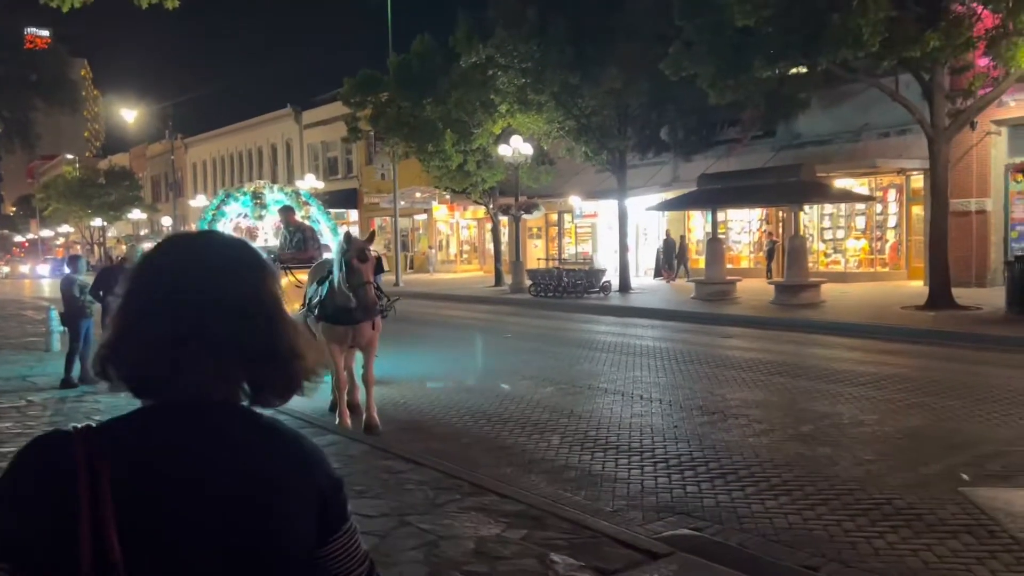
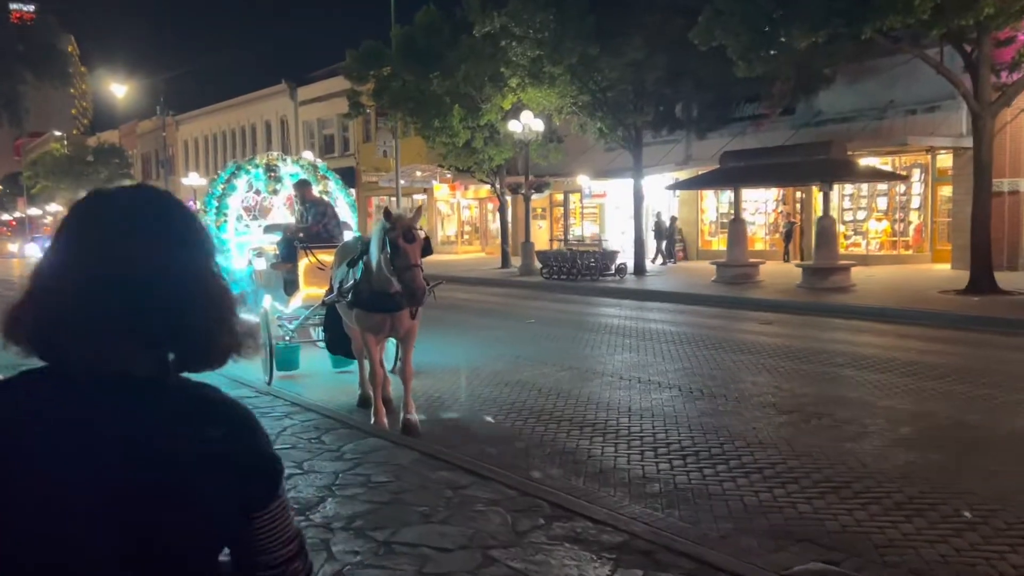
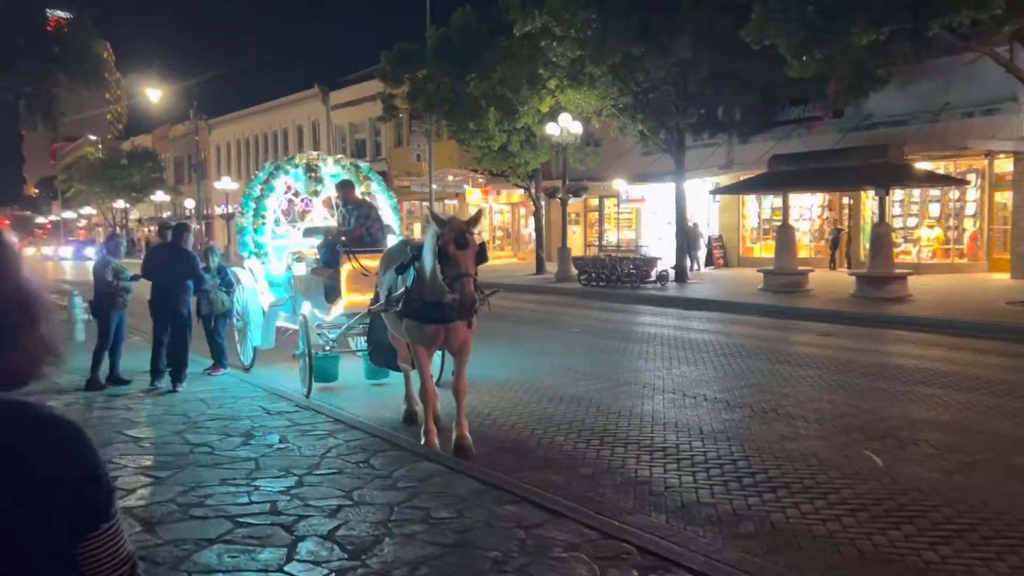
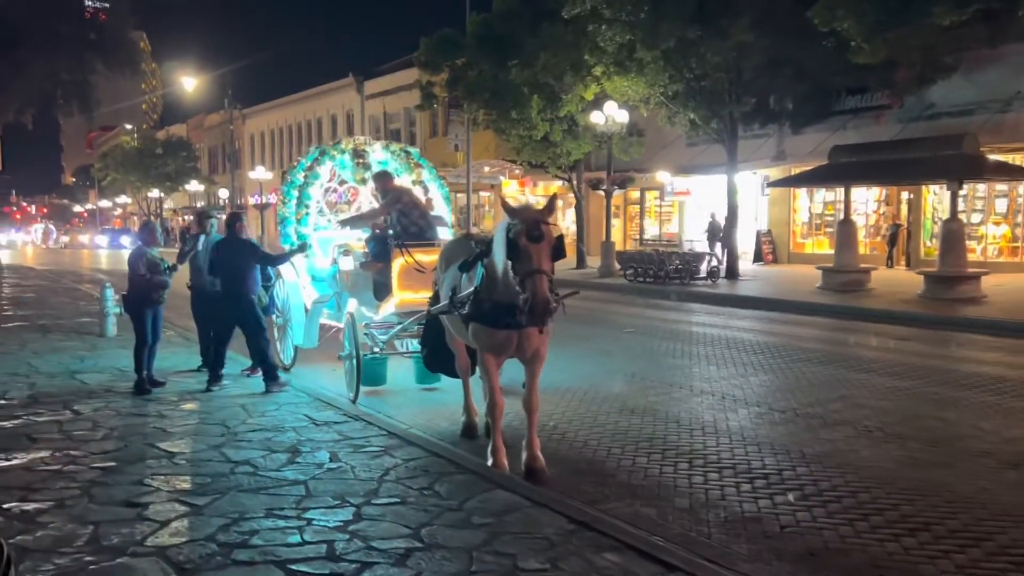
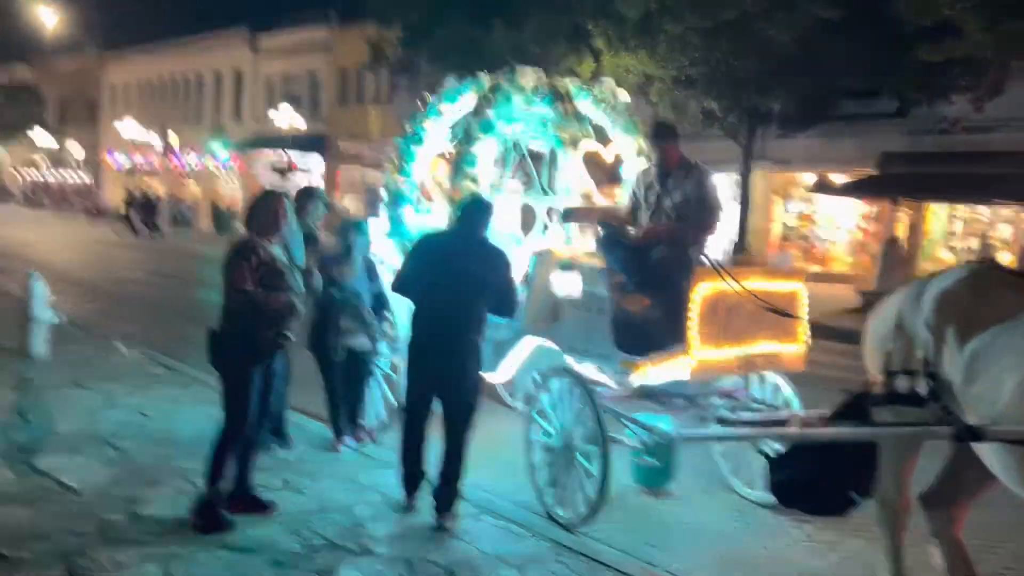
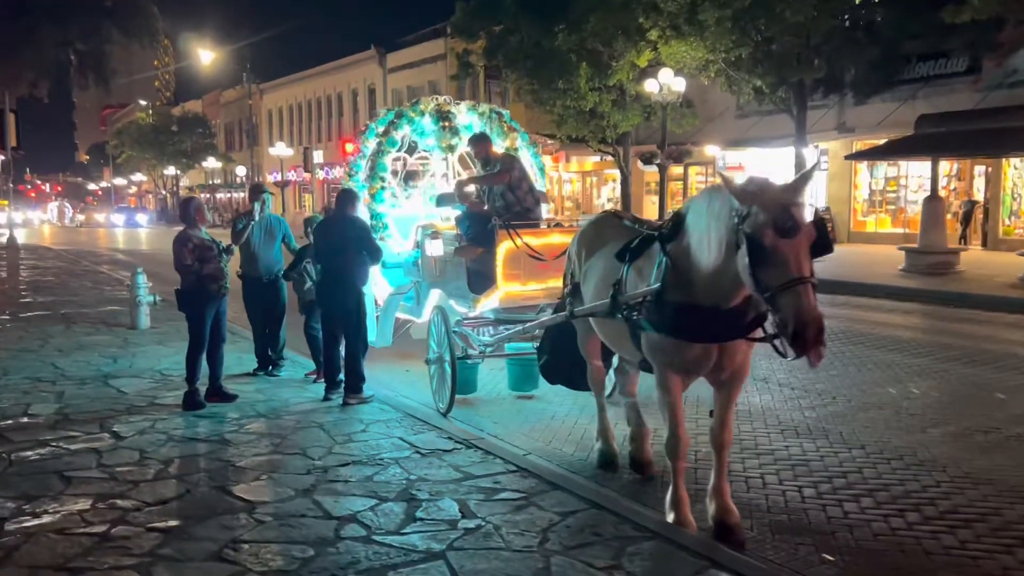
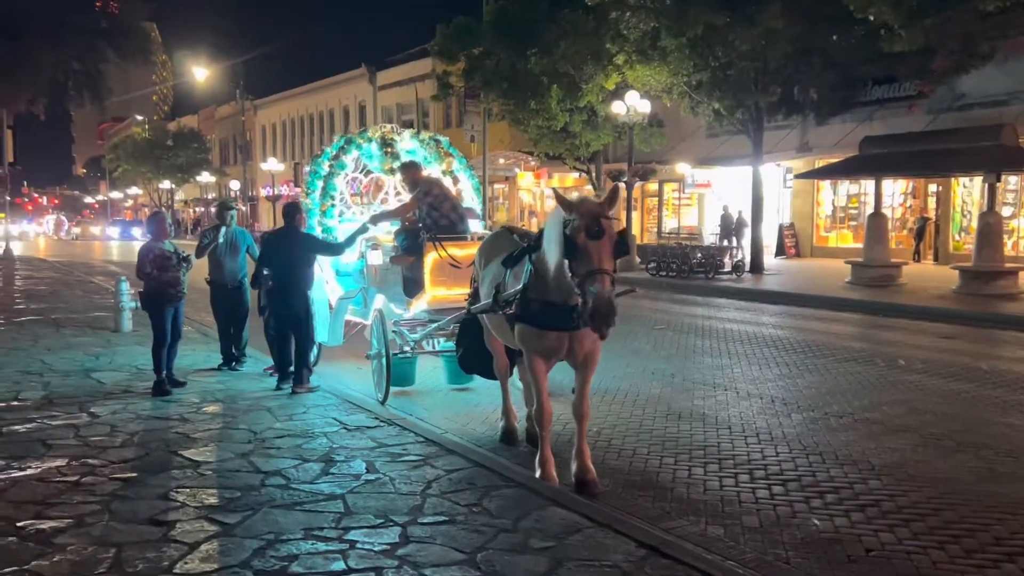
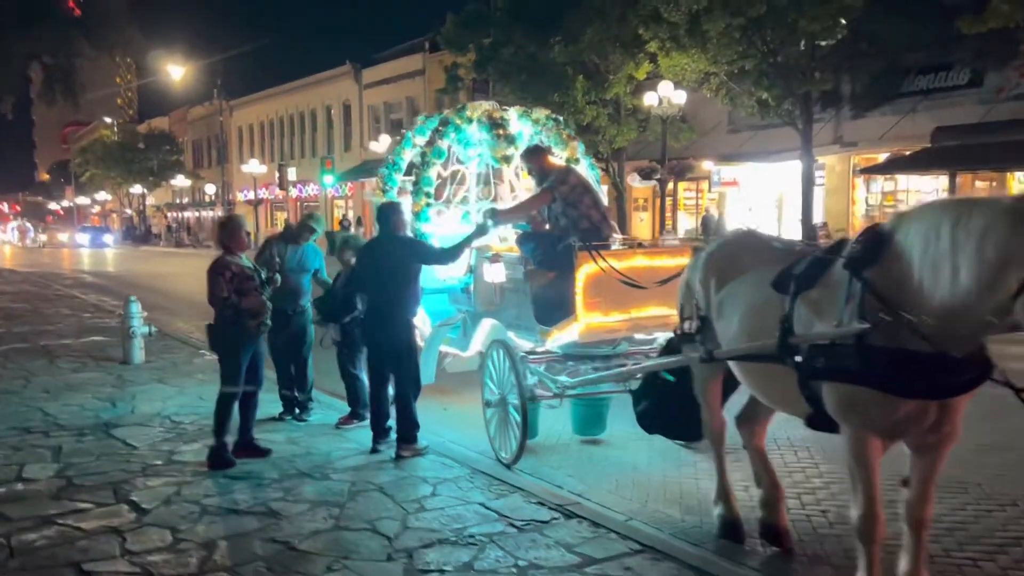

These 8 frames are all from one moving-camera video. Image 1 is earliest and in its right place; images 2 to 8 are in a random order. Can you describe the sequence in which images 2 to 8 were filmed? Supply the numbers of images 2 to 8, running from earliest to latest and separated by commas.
2, 3, 4, 7, 6, 8, 5
